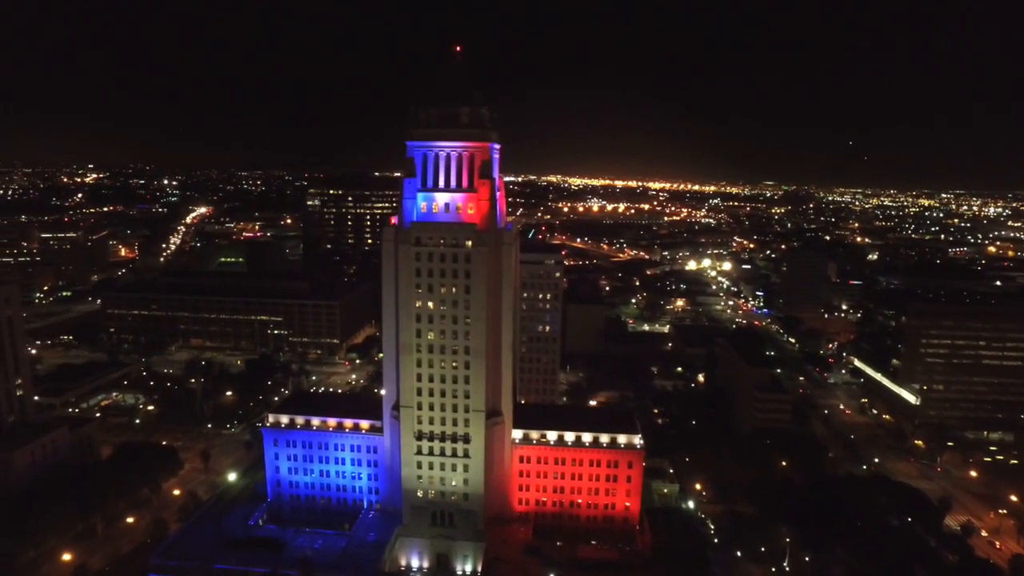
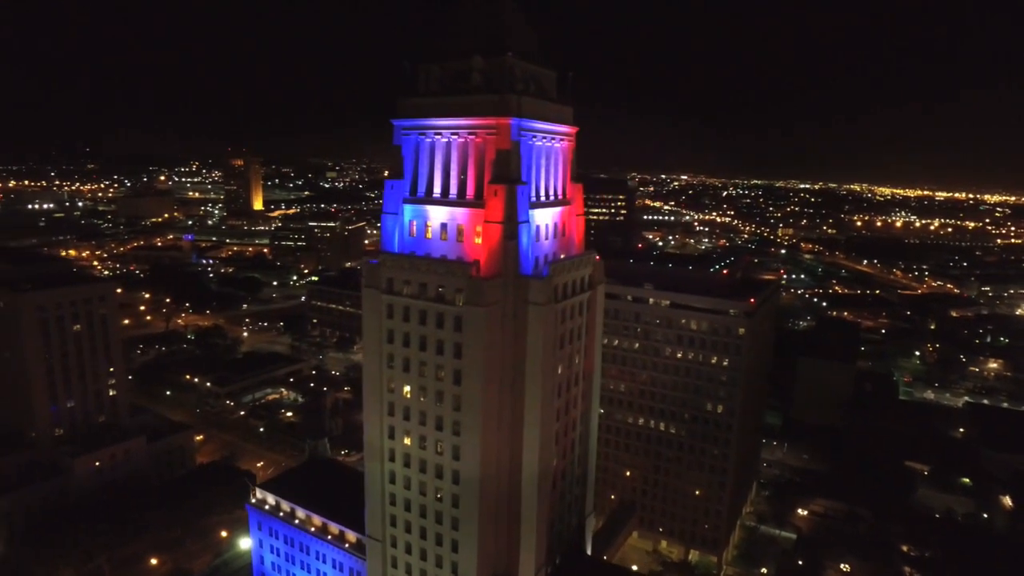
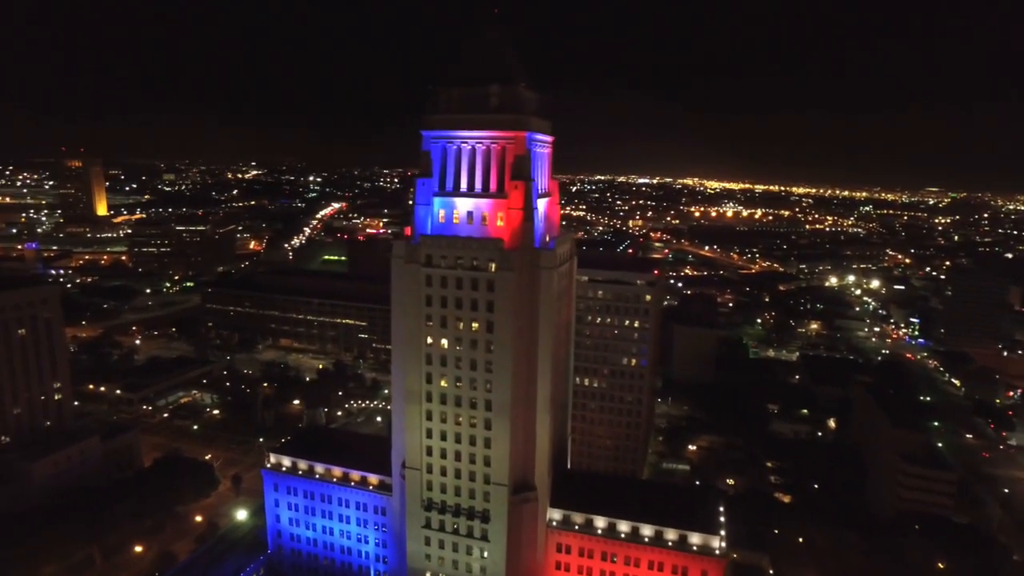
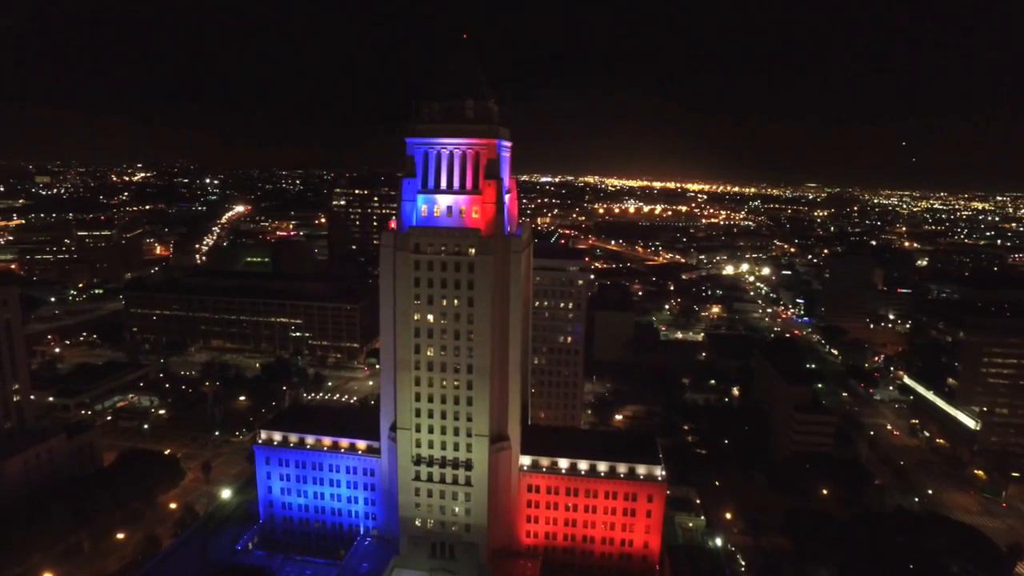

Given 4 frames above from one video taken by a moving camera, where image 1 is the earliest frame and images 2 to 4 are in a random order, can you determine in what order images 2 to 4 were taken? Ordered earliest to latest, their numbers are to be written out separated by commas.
4, 3, 2
